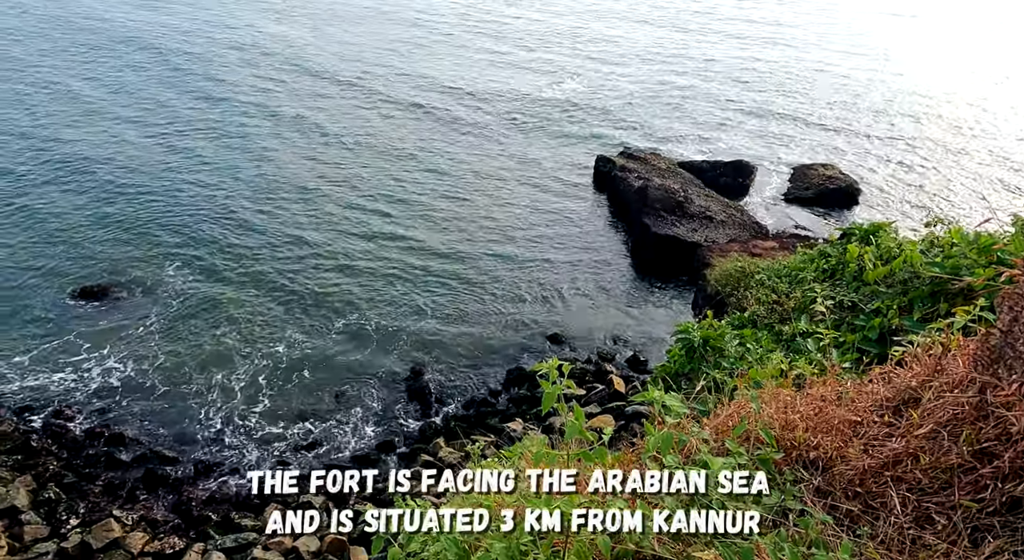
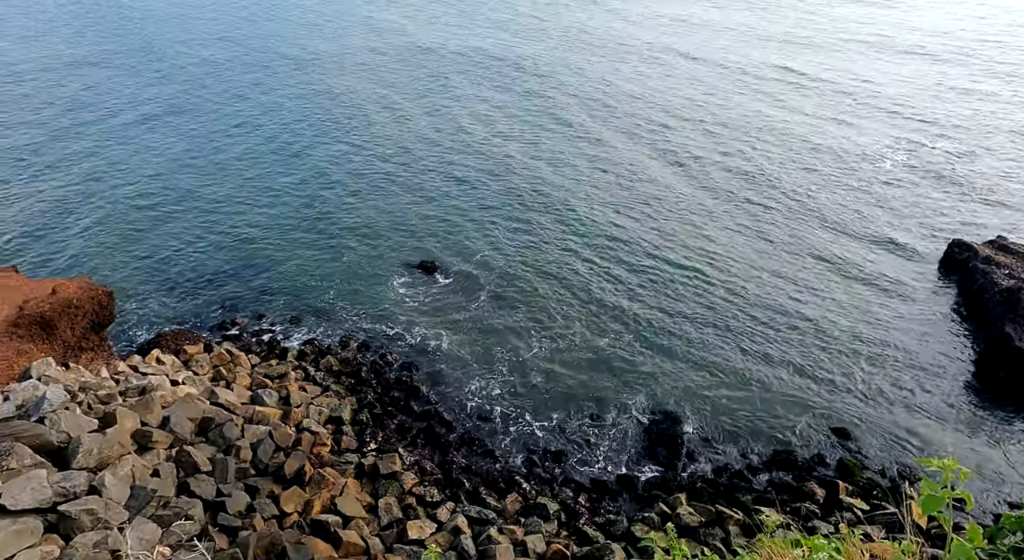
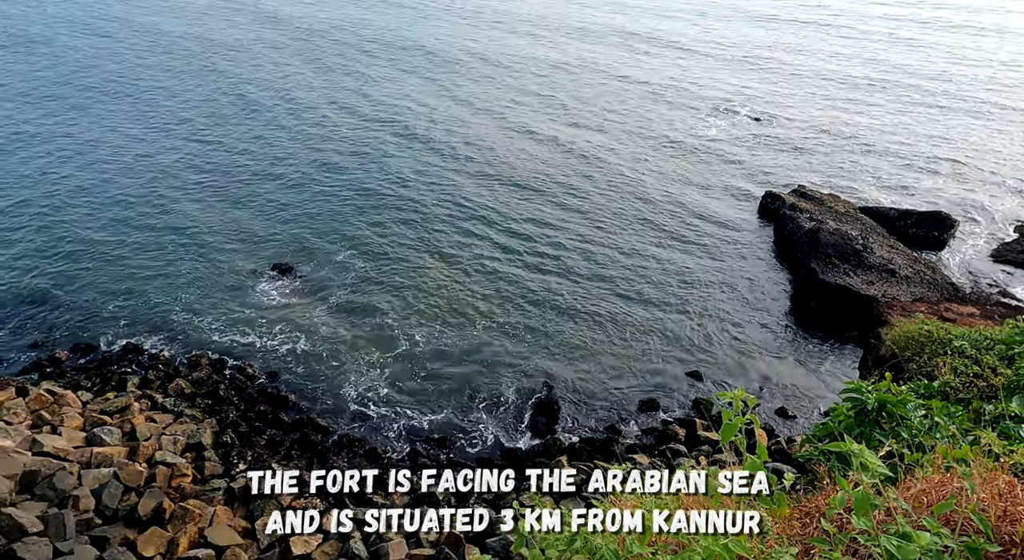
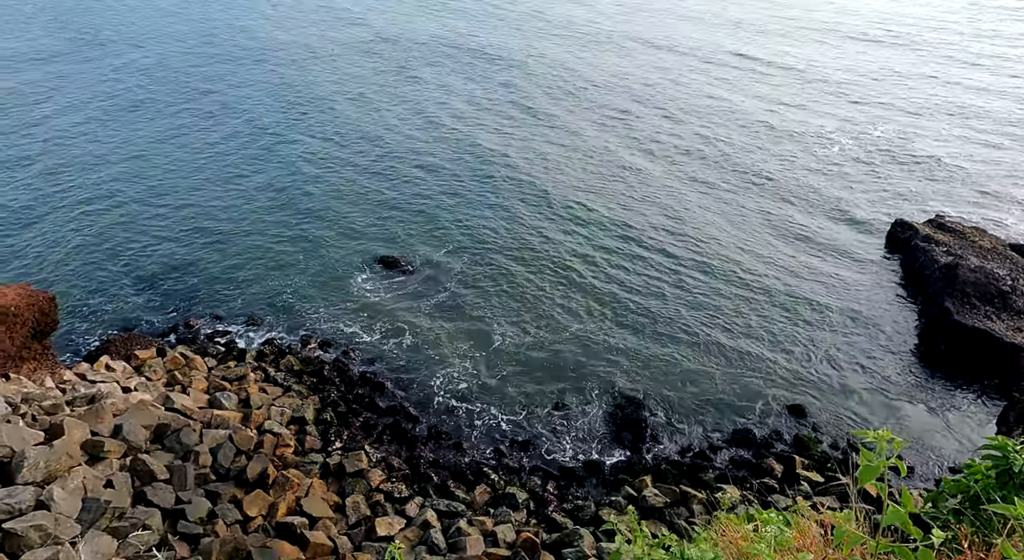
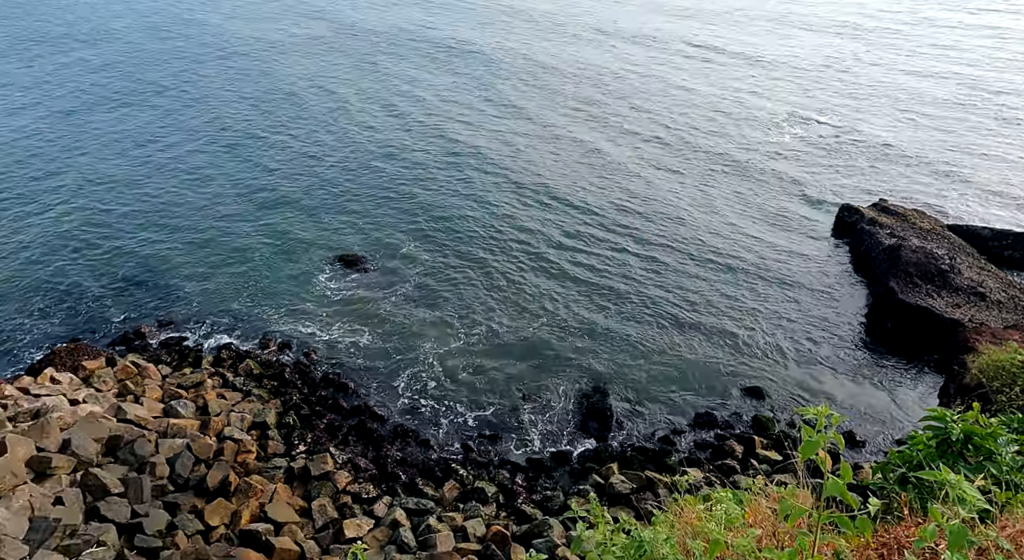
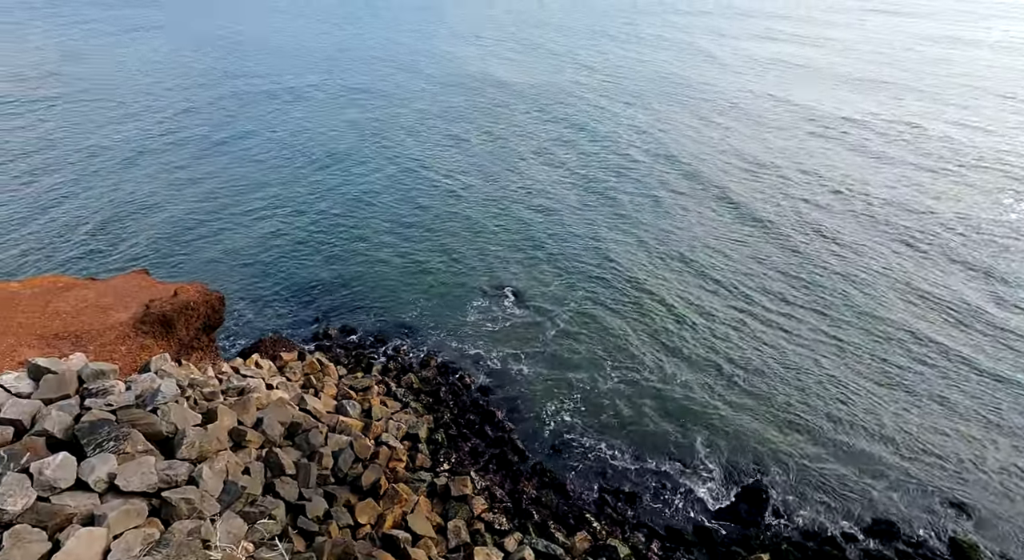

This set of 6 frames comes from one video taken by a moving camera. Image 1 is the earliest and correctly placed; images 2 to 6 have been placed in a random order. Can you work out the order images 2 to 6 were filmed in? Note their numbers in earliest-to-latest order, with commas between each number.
3, 5, 4, 2, 6
